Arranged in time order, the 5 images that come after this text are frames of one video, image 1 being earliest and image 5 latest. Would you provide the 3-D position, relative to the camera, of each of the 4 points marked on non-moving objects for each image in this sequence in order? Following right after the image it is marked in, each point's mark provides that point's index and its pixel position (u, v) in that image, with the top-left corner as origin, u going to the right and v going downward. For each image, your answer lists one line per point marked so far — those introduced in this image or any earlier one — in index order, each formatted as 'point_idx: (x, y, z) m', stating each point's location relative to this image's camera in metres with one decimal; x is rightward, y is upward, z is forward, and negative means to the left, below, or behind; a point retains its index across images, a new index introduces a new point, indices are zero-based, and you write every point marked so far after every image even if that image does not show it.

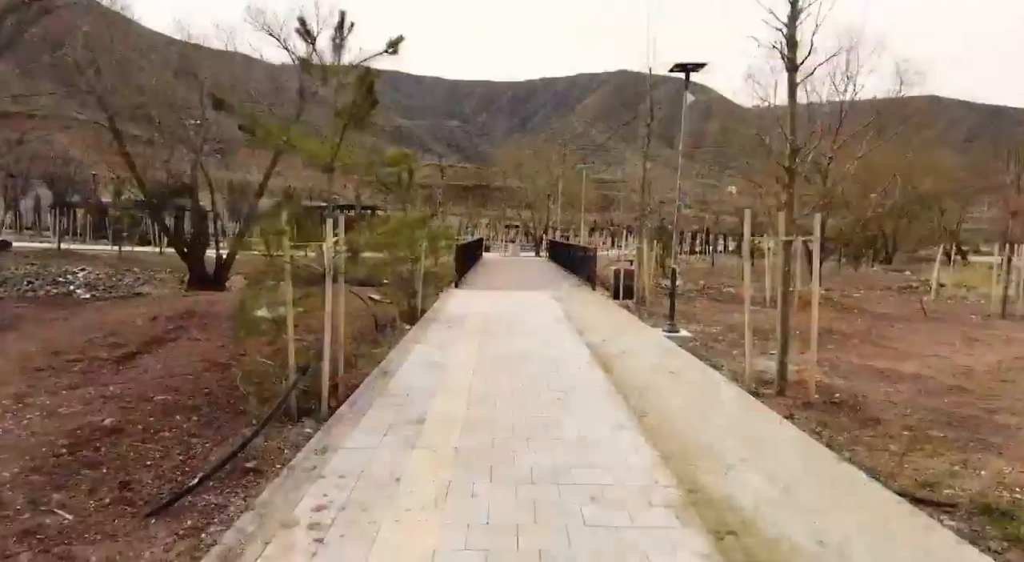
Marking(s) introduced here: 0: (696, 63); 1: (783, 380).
0: (+2.8, +3.2, +8.9) m
1: (+2.6, -1.0, +5.7) m
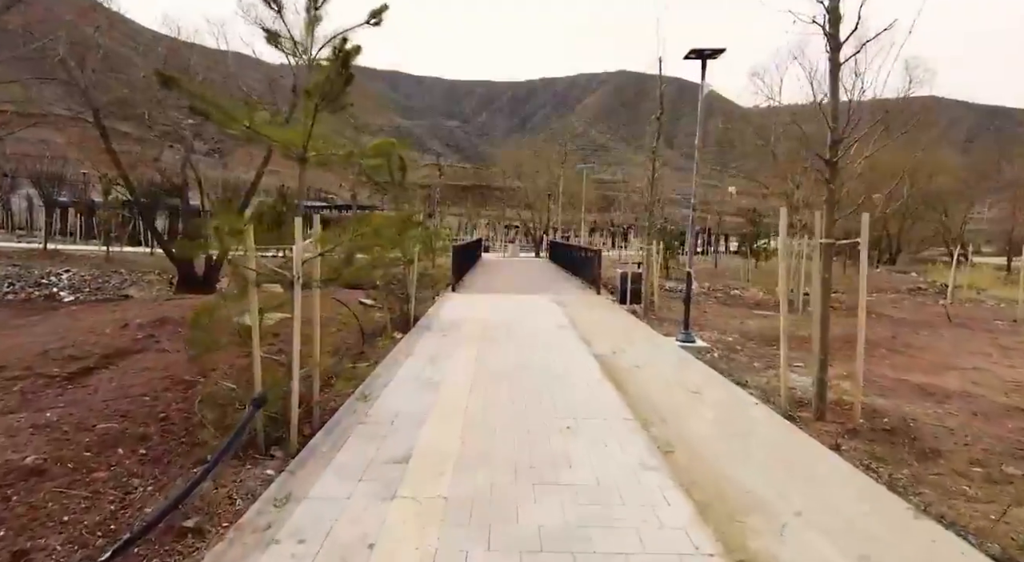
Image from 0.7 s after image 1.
0: (+2.8, +3.2, +8.2) m
1: (+2.6, -1.0, +5.0) m
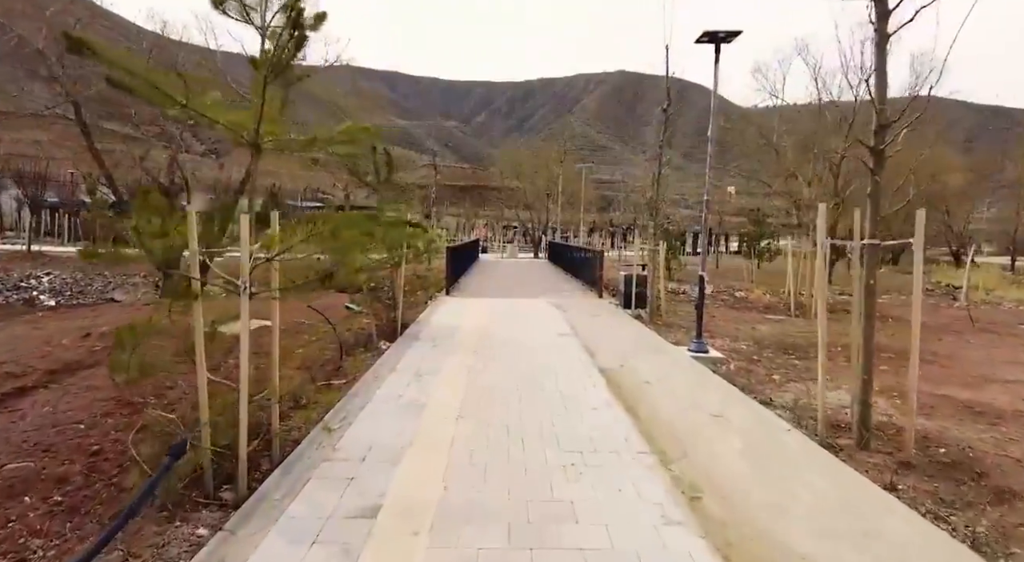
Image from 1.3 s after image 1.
0: (+2.7, +3.1, +7.5) m
1: (+2.6, -1.1, +4.3) m
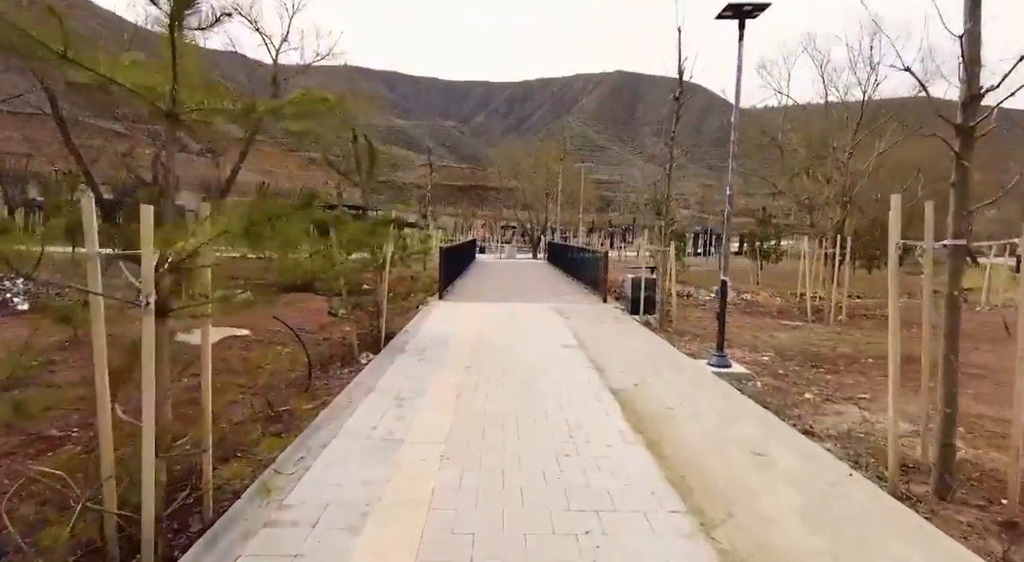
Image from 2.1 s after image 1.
0: (+2.7, +3.1, +6.7) m
1: (+2.5, -1.1, +3.5) m
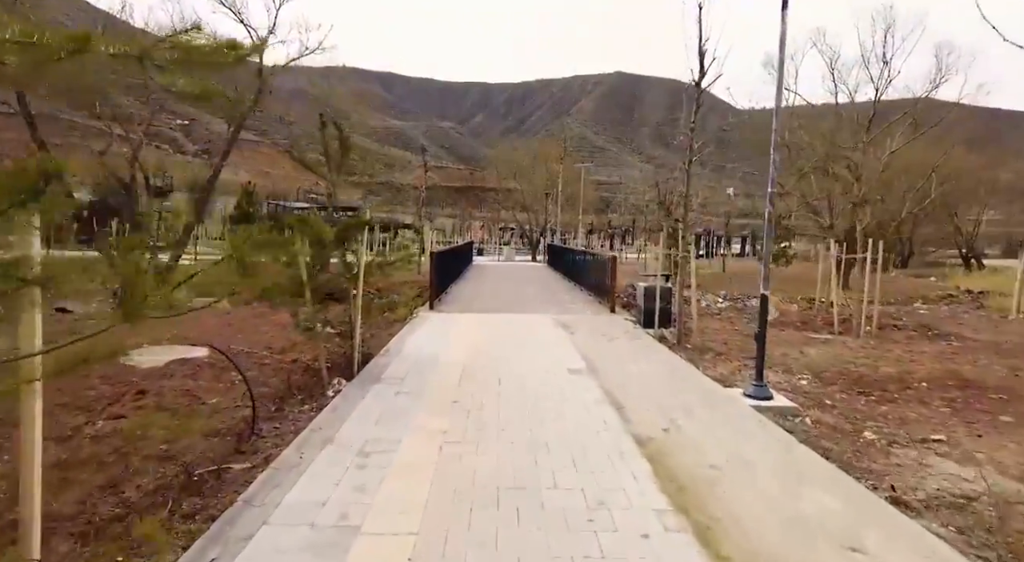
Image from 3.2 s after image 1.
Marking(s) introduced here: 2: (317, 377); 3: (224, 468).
0: (+2.7, +2.9, +5.6) m
1: (+2.5, -1.3, +2.4) m
2: (-2.0, -1.0, +6.0) m
3: (-1.8, -1.1, +3.6) m
